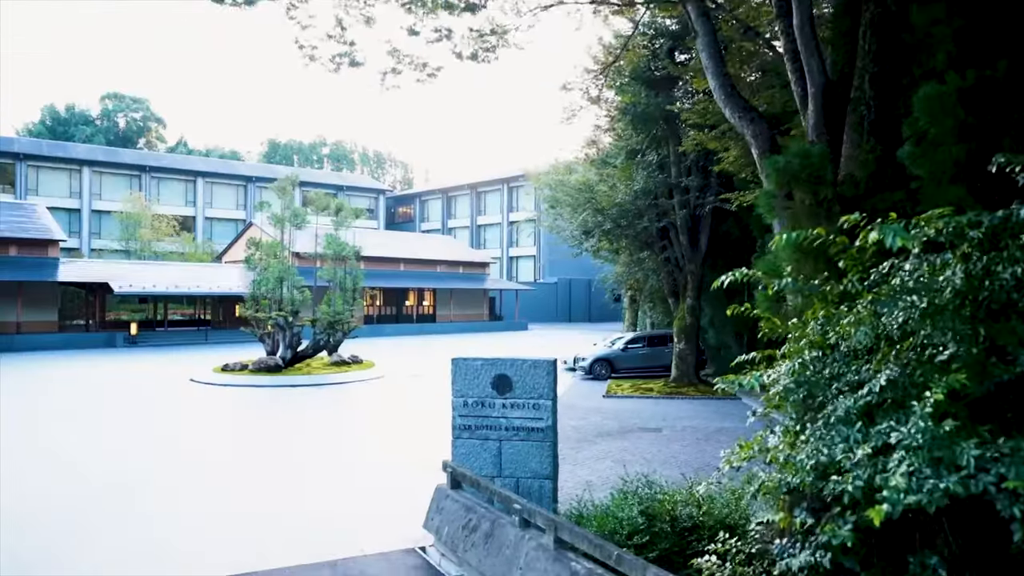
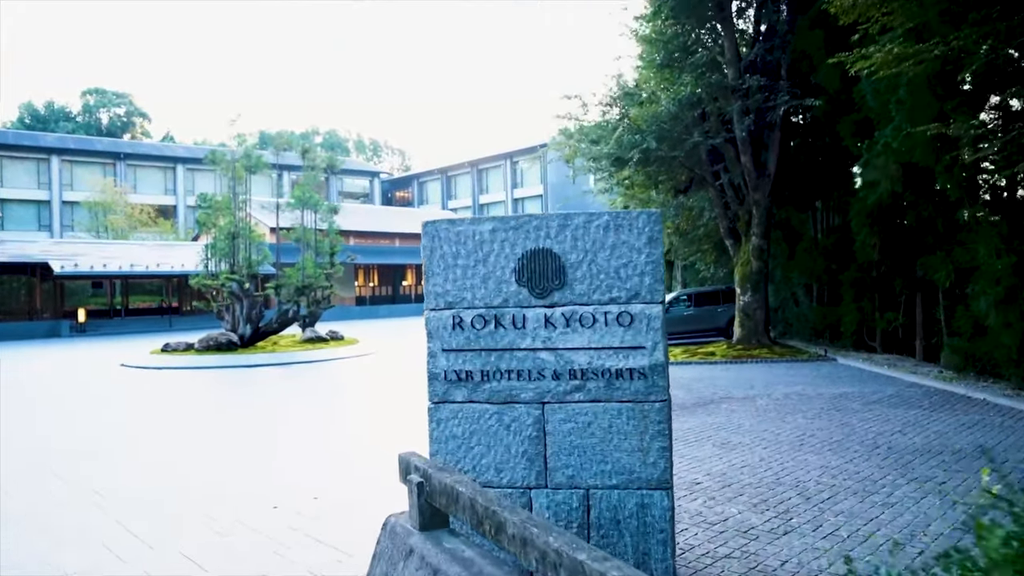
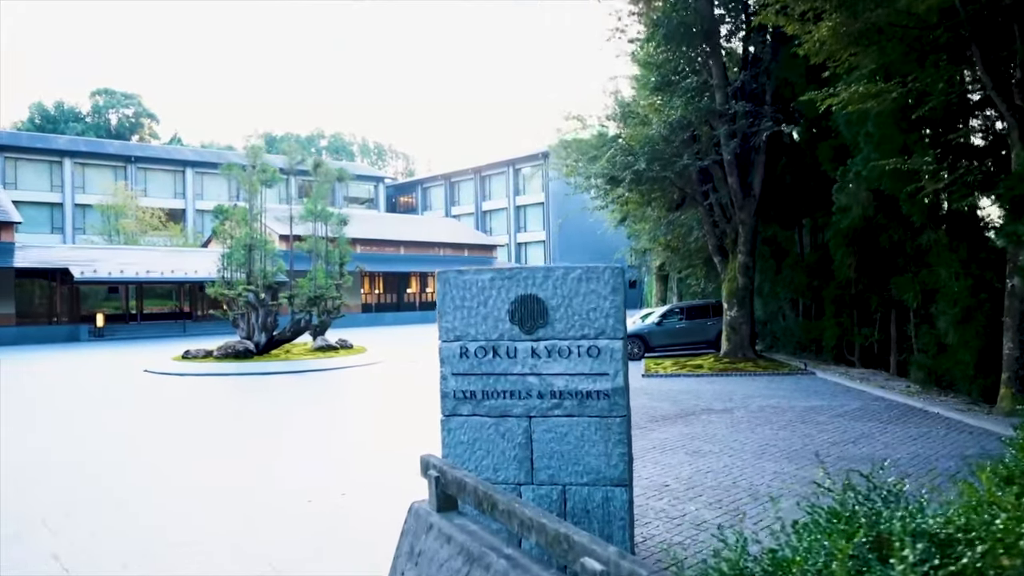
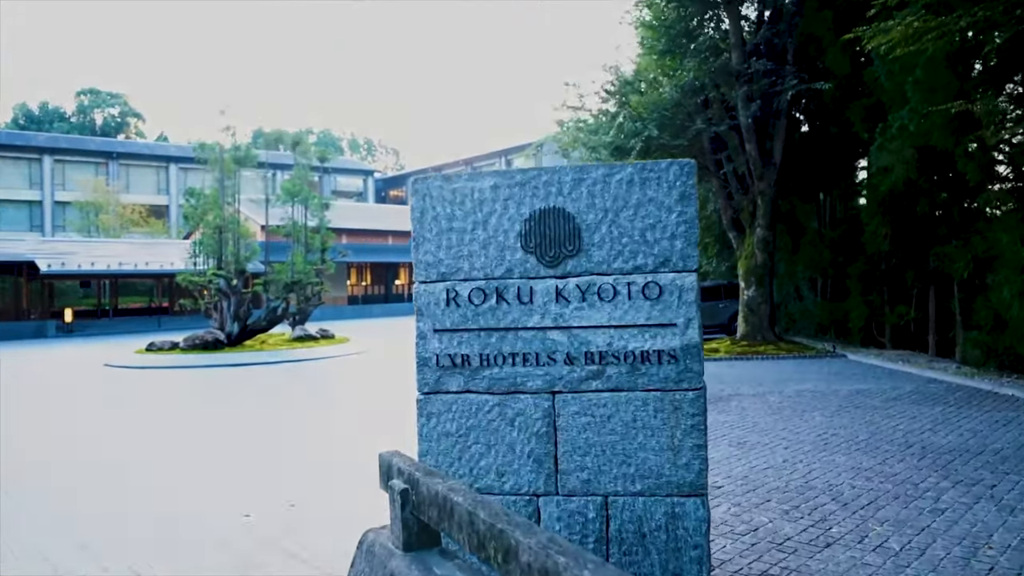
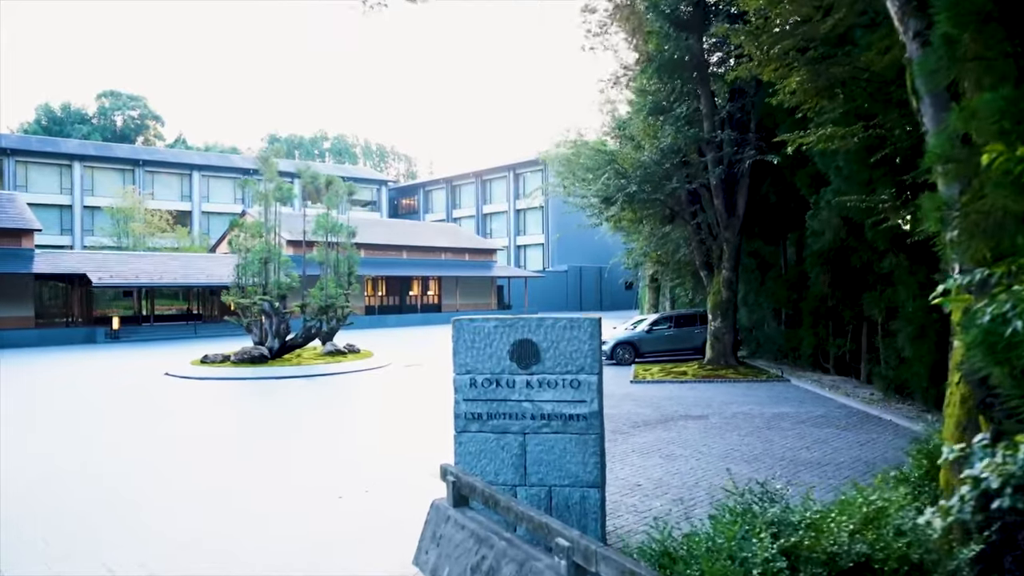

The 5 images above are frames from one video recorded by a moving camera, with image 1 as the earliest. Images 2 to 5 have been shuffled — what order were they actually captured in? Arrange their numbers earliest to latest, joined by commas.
5, 3, 2, 4
